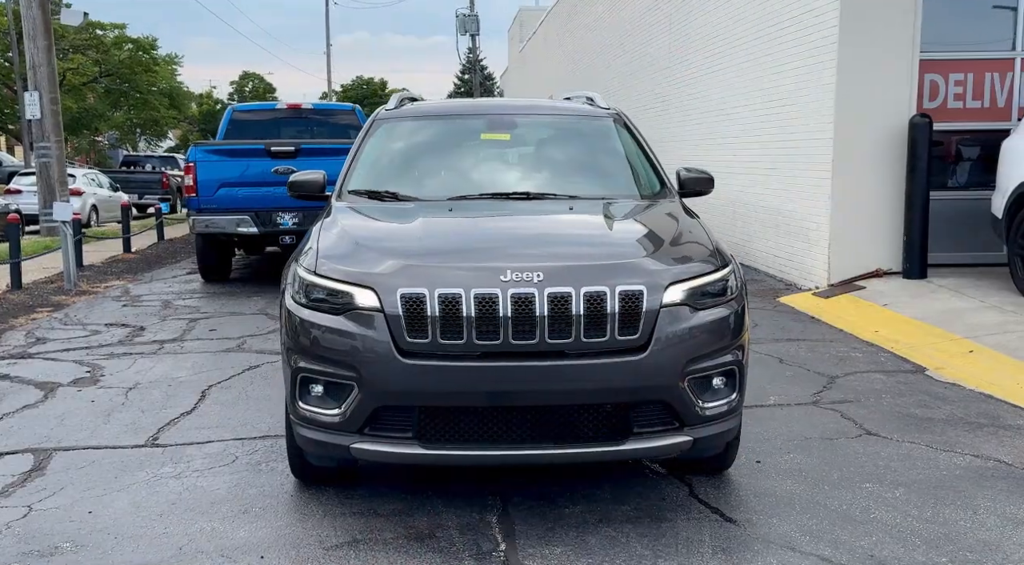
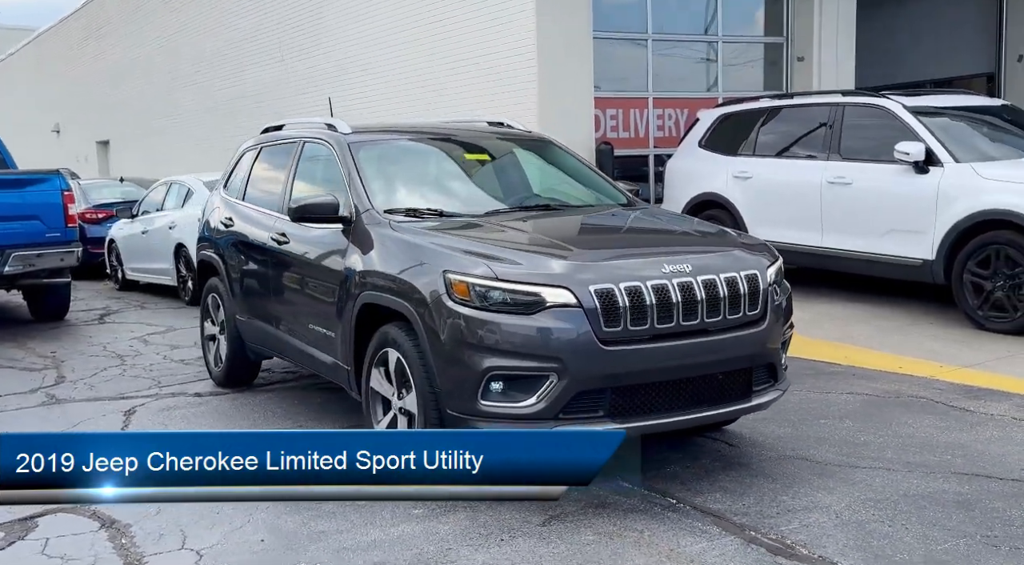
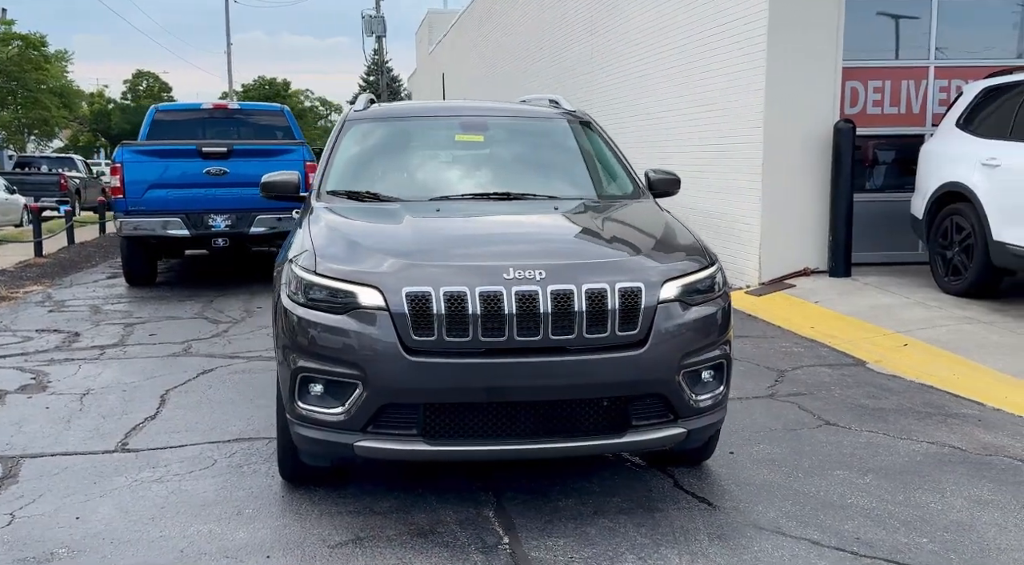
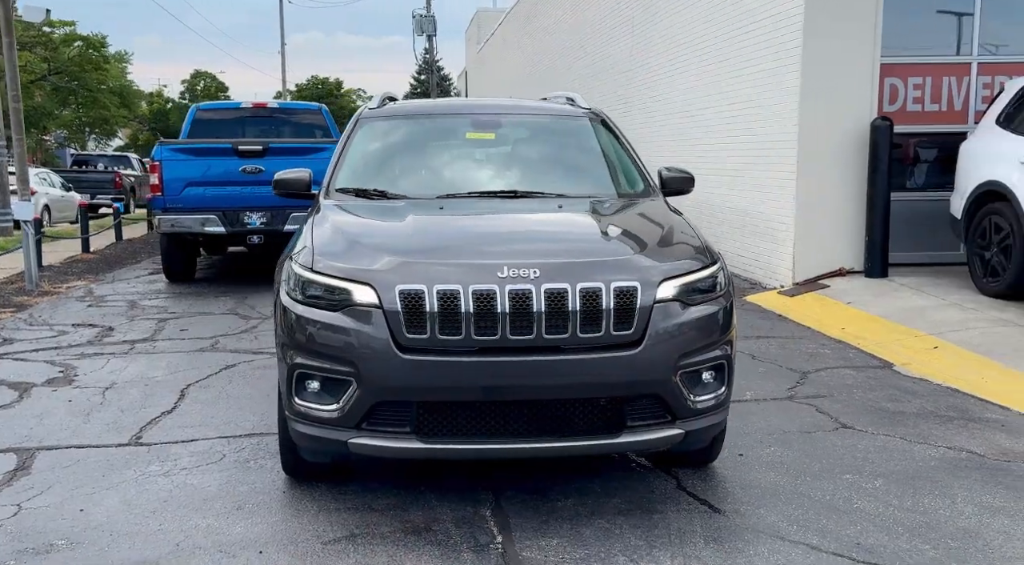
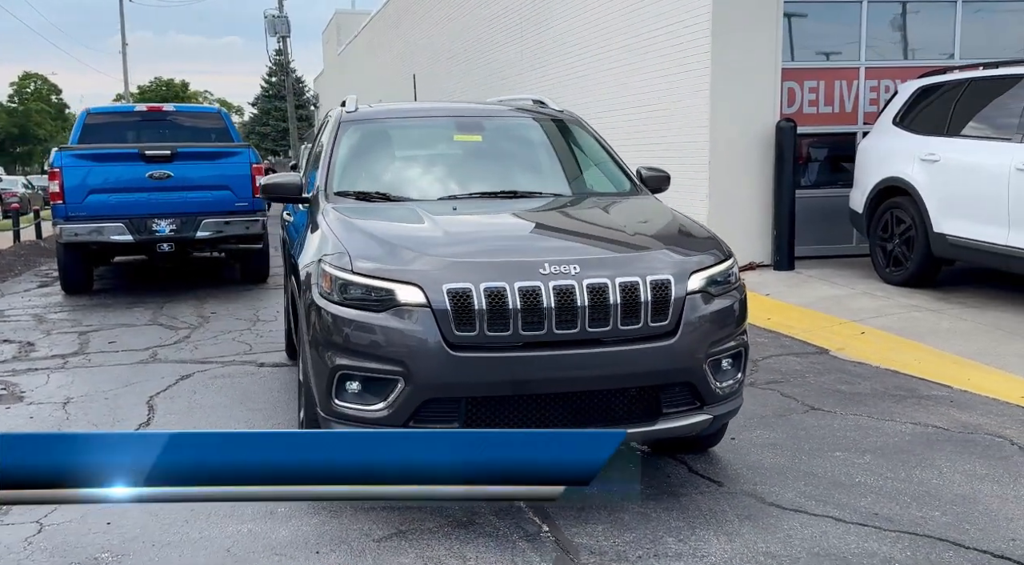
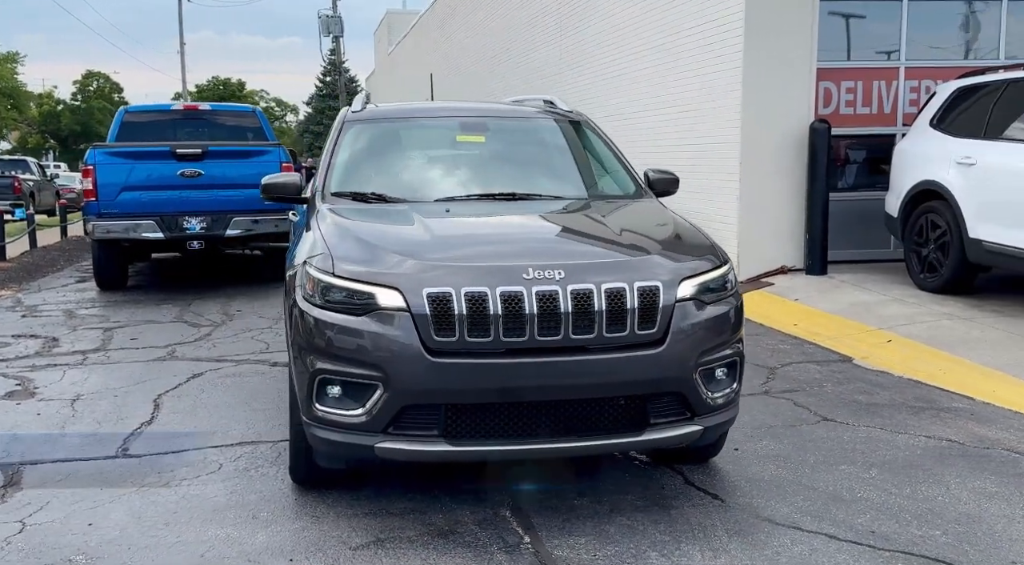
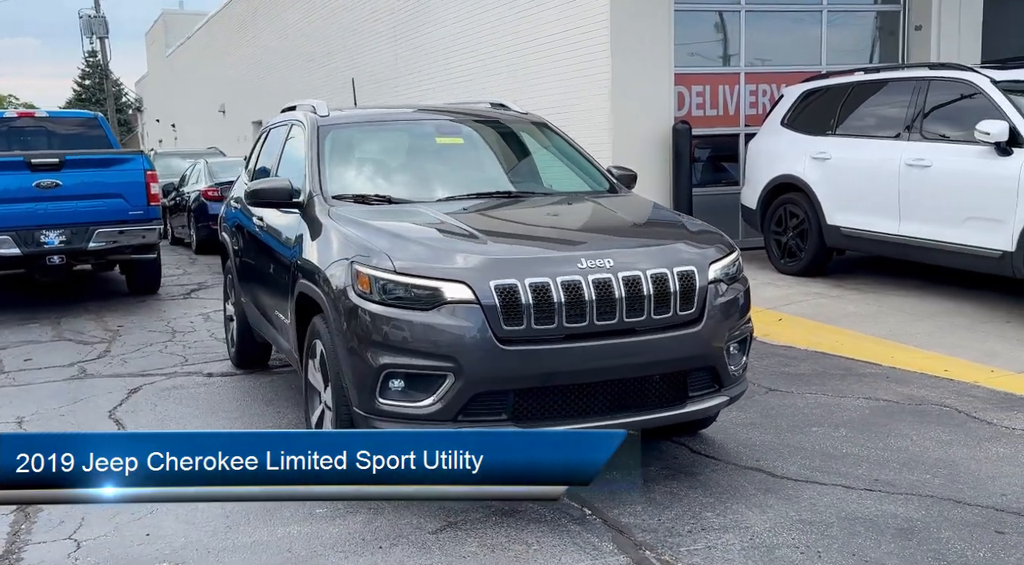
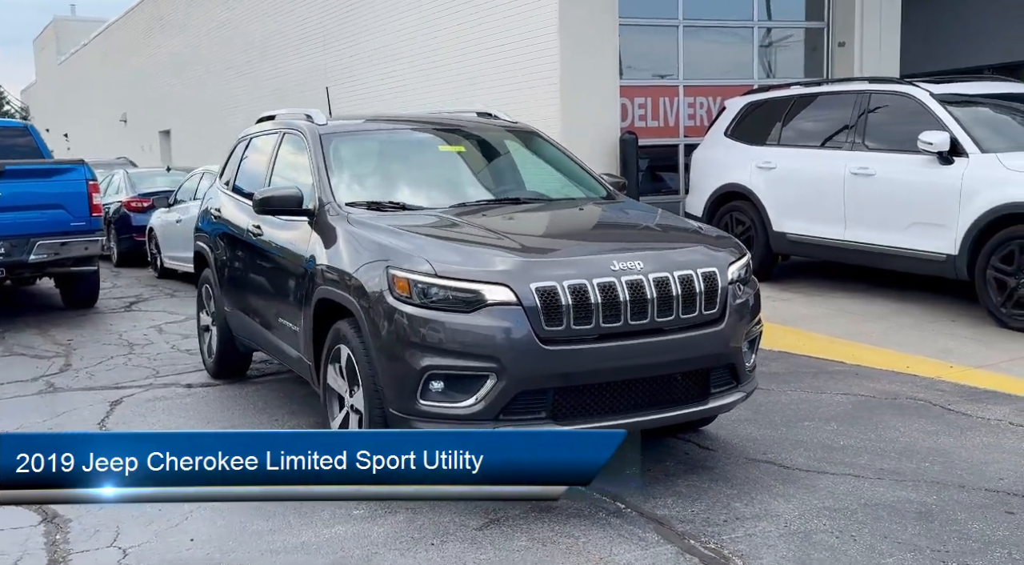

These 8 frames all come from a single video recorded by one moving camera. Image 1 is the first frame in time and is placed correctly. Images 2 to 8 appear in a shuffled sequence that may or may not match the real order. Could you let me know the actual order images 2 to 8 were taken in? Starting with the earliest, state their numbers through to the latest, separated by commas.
4, 3, 6, 5, 7, 8, 2
